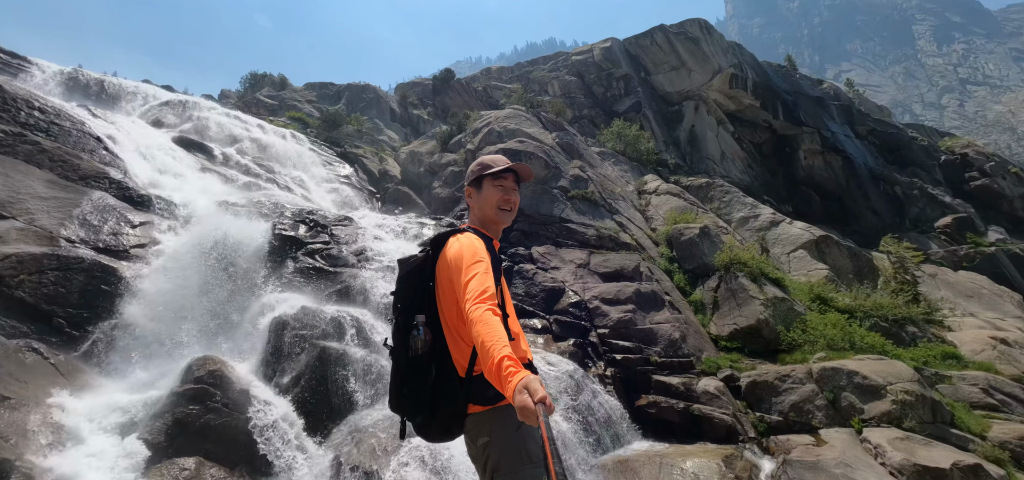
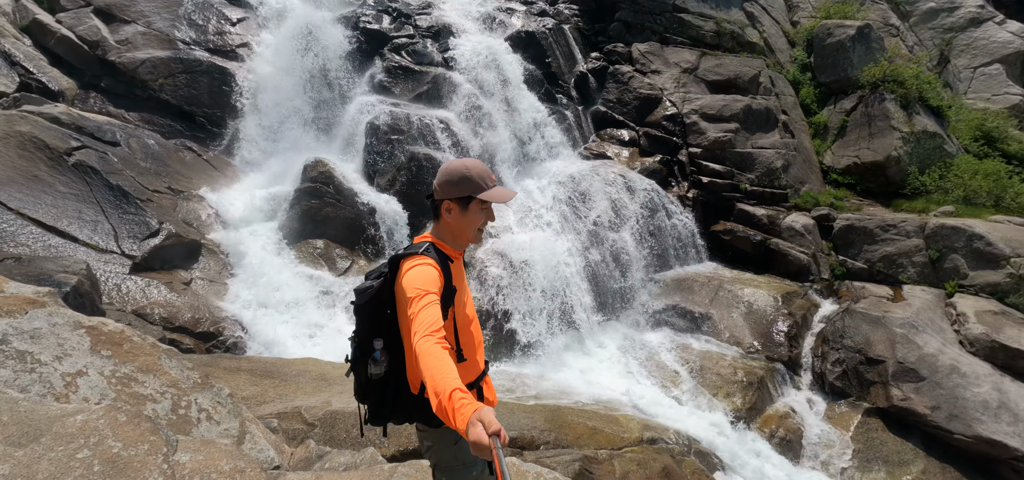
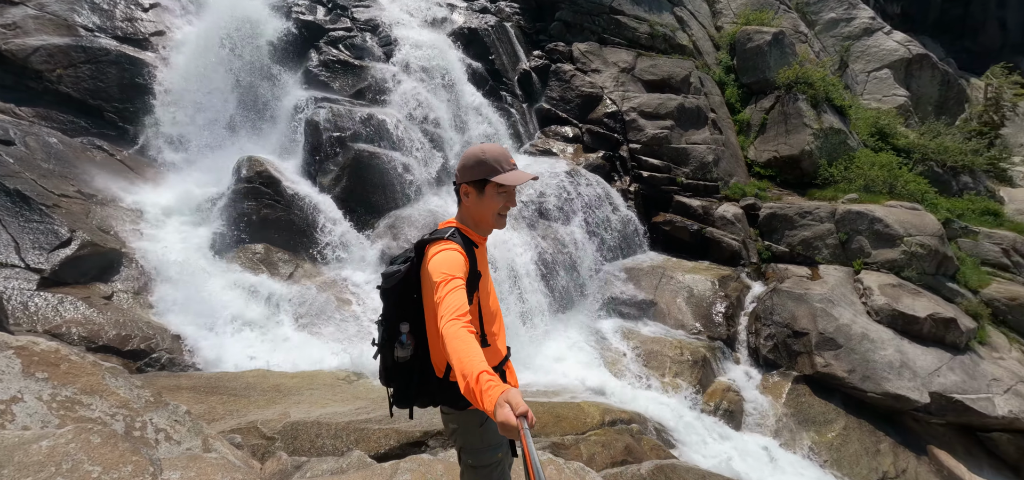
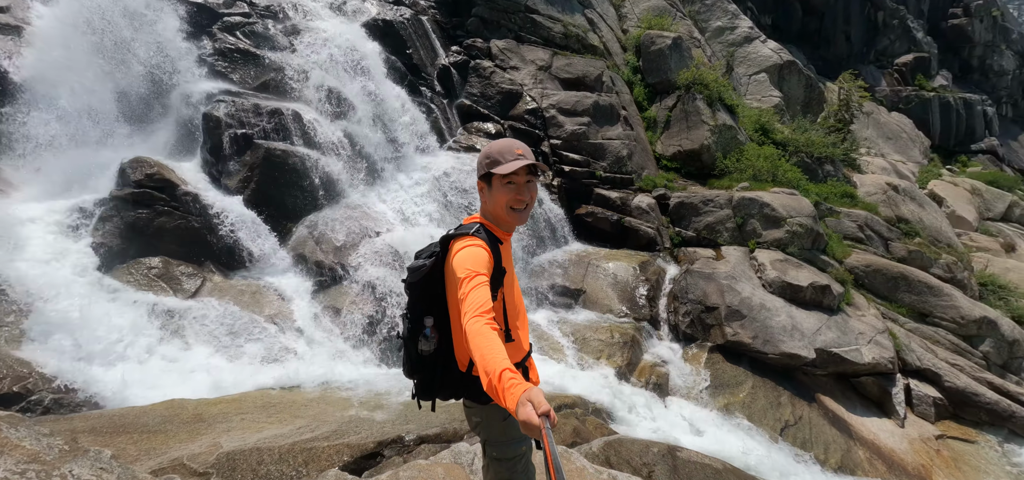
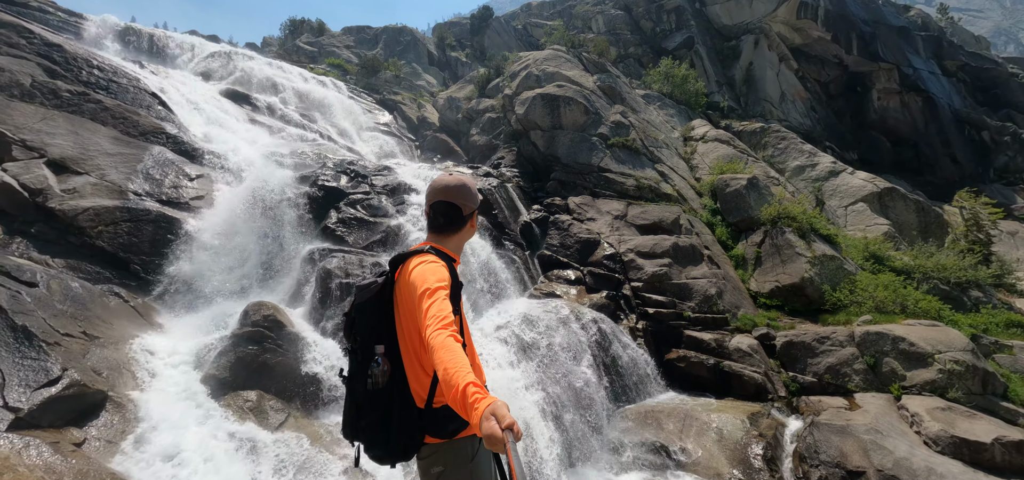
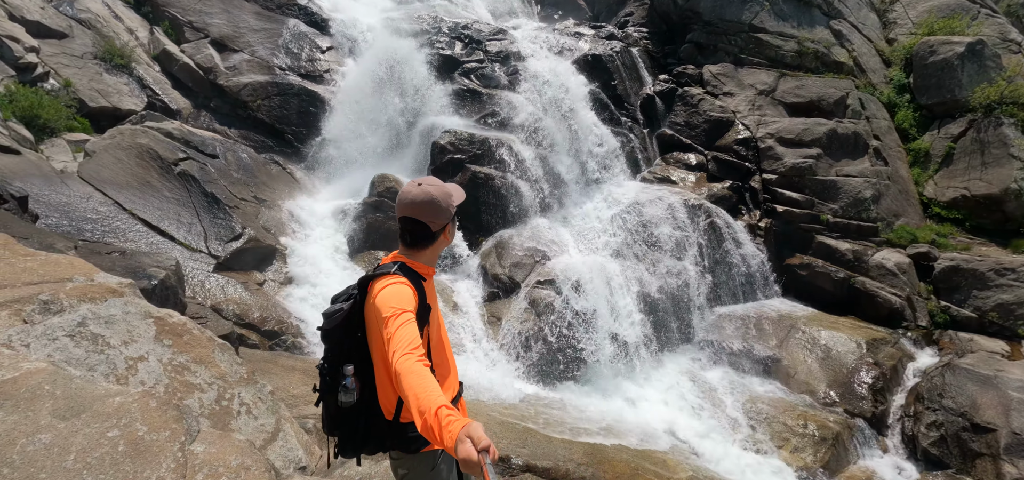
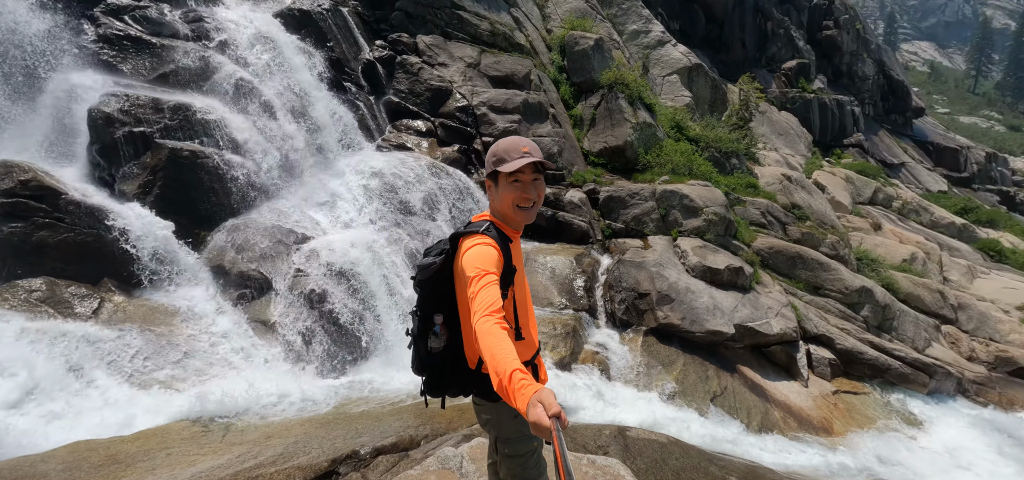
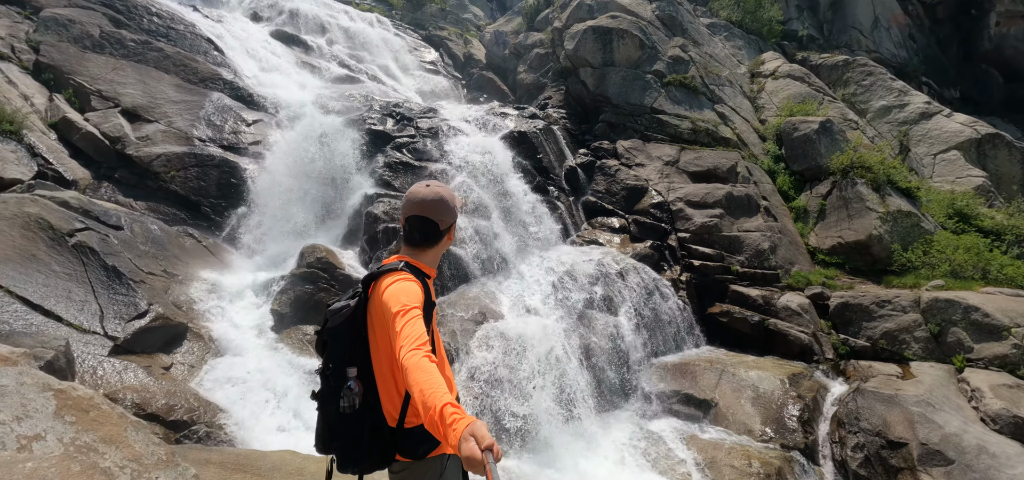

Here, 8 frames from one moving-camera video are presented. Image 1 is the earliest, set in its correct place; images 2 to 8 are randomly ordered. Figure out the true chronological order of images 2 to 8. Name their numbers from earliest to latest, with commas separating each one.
5, 8, 6, 2, 3, 4, 7
